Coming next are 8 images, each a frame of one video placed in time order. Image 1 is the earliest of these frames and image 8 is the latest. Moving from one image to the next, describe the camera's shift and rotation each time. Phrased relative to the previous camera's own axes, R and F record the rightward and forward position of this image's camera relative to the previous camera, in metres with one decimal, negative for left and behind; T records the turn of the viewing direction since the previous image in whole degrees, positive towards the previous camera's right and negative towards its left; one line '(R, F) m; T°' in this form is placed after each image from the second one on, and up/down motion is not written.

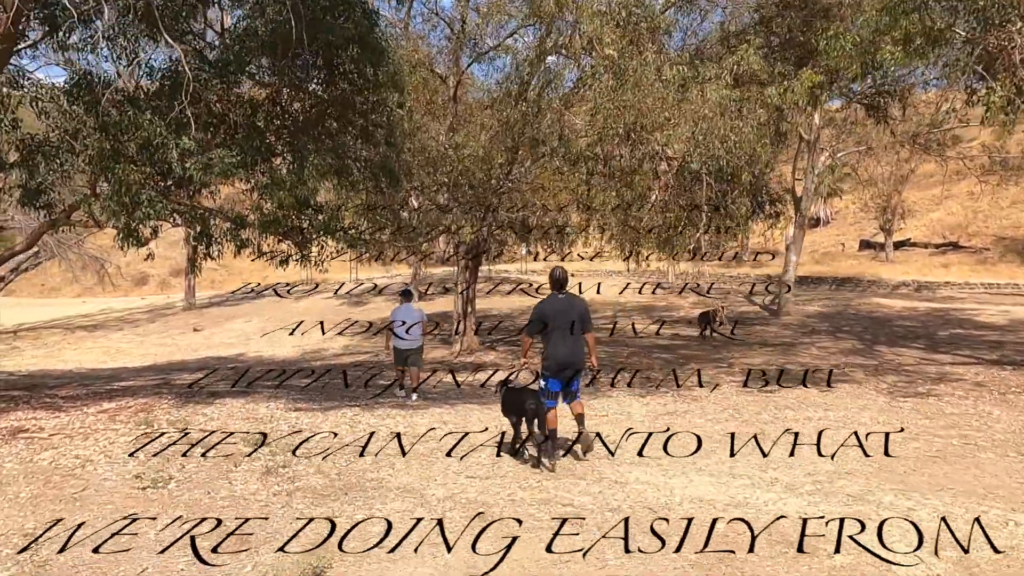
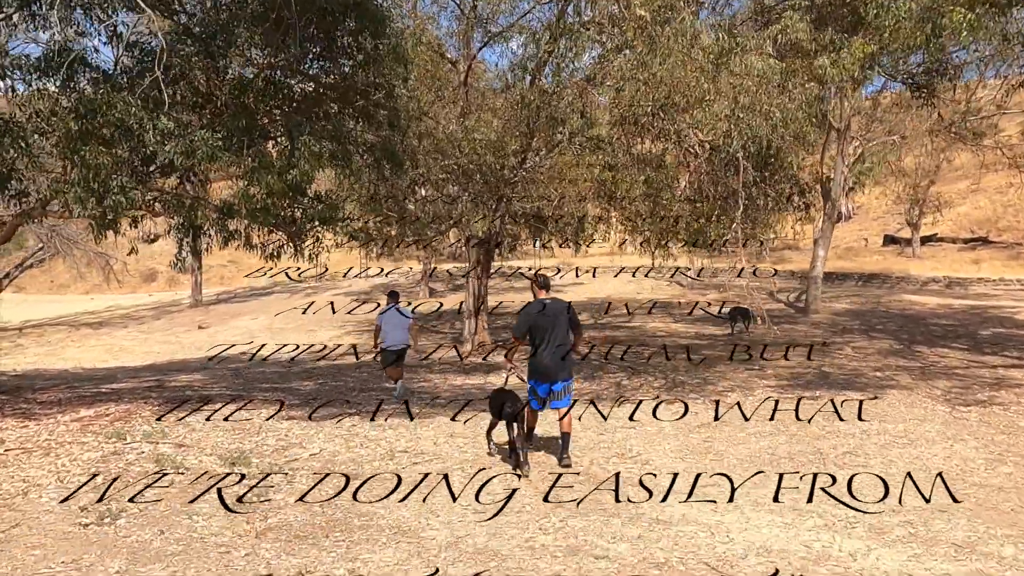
(0.0, +1.0) m; -1°
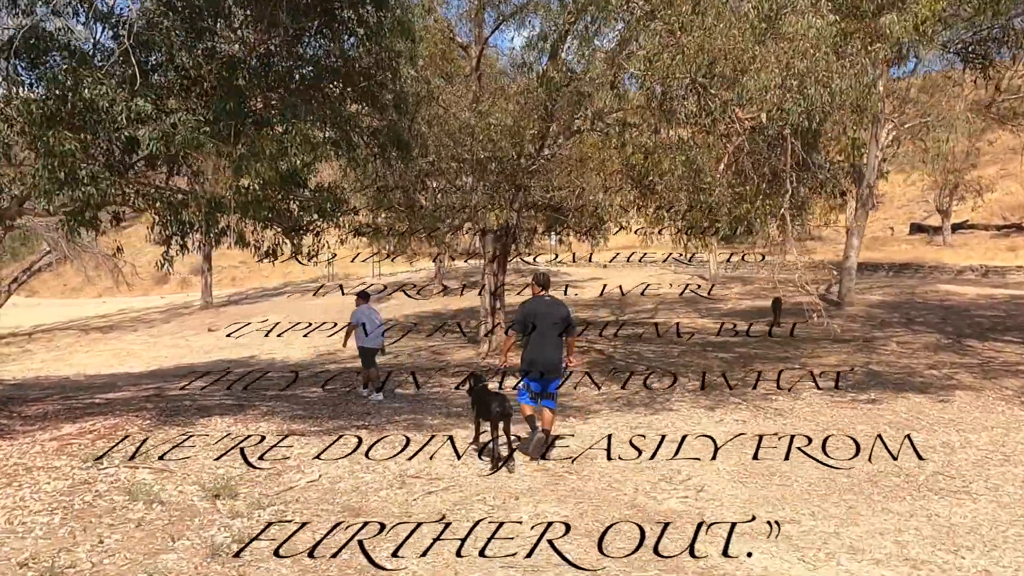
(-0.1, +1.0) m; -1°
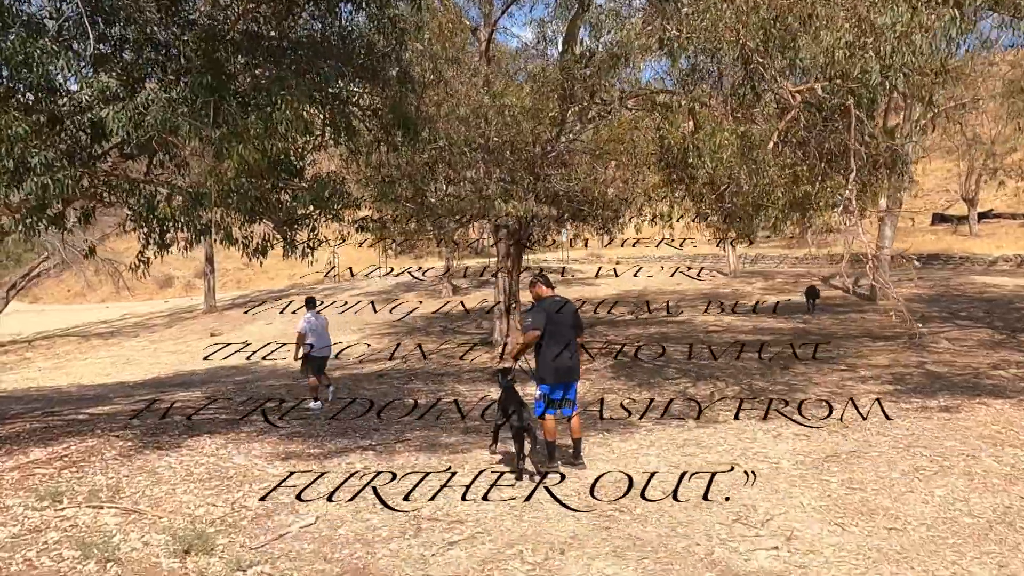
(-0.2, +1.1) m; -1°
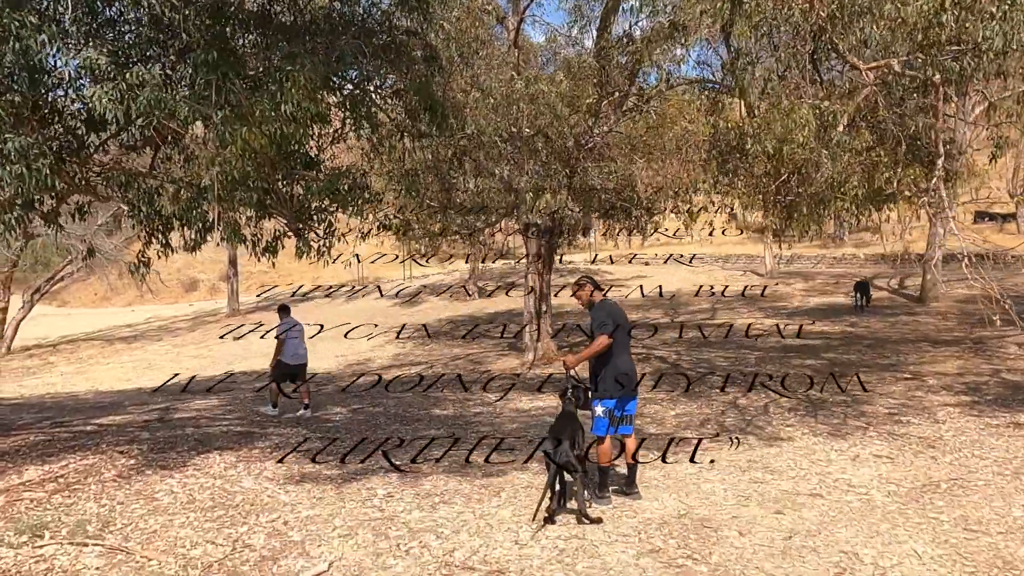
(-0.1, +0.9) m; -2°
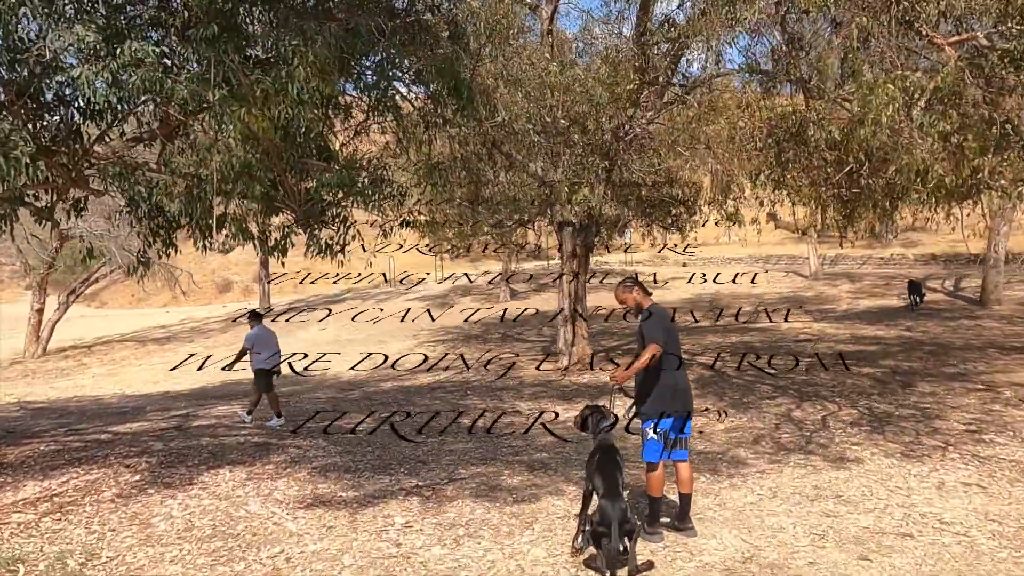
(0.0, +0.7) m; -2°
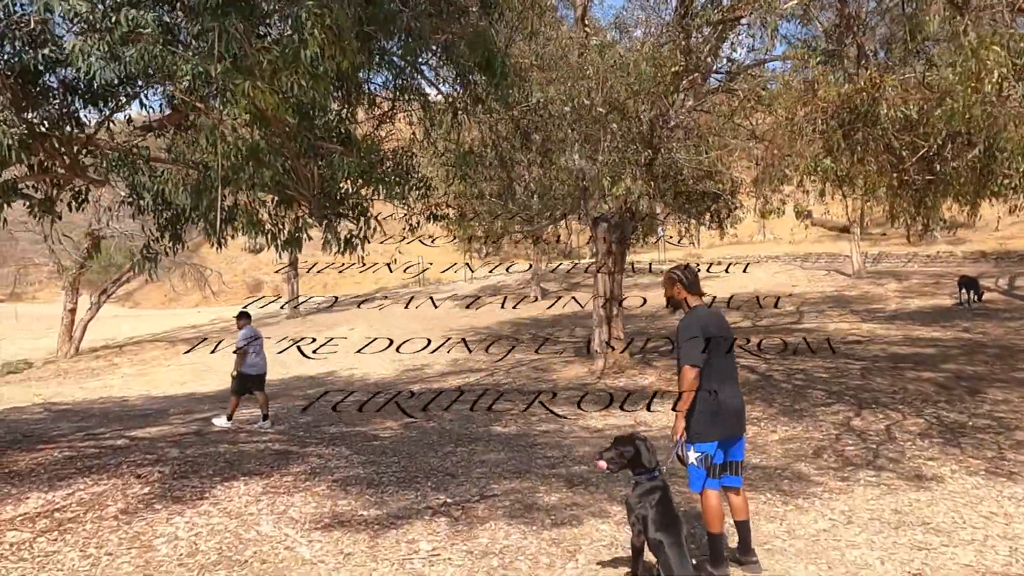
(-0.1, +0.6) m; -2°
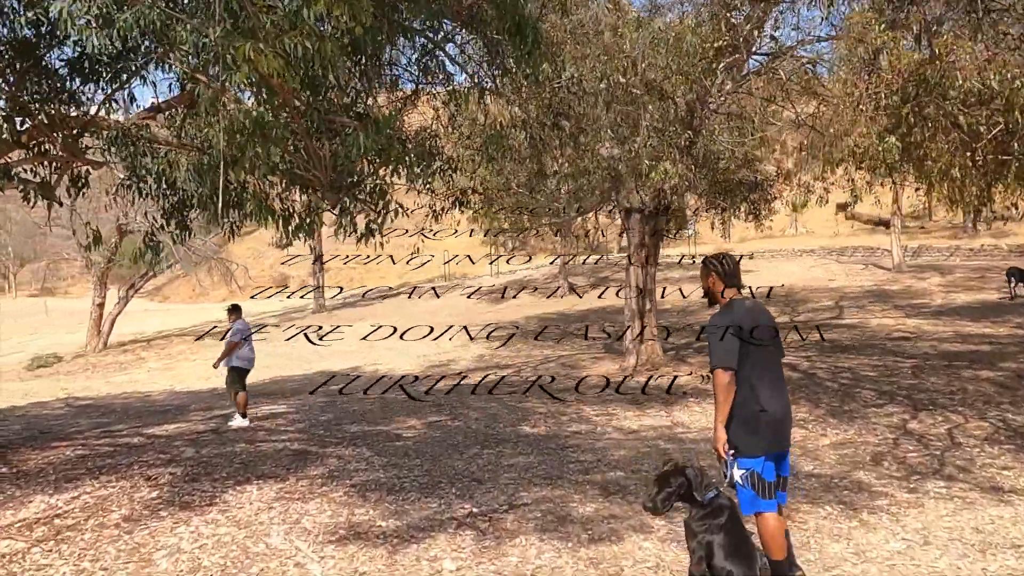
(0.0, +0.5) m; -2°
